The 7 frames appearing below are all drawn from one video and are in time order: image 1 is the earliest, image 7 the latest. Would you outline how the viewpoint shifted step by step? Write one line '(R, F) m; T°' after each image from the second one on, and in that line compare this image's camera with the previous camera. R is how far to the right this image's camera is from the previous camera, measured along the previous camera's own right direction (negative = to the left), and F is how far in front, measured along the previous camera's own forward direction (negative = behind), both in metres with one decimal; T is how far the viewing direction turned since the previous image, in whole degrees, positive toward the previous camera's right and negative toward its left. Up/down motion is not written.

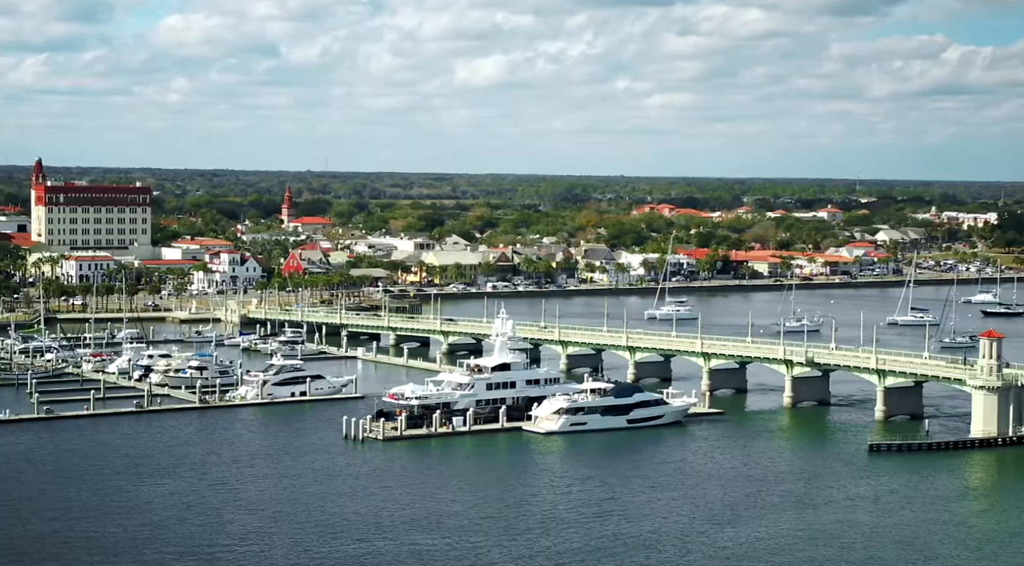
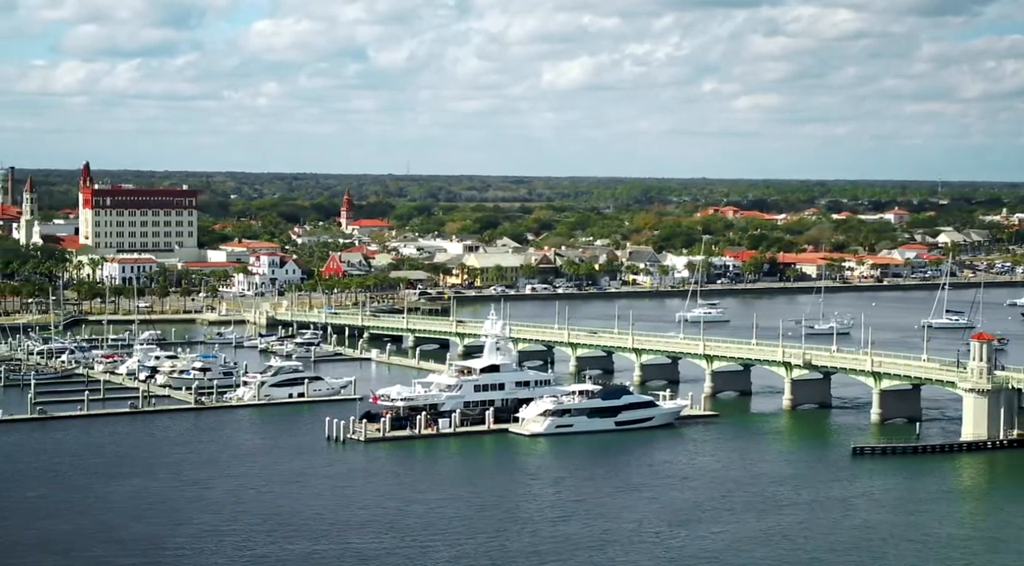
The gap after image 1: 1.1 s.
(+0.7, +0.1) m; -2°
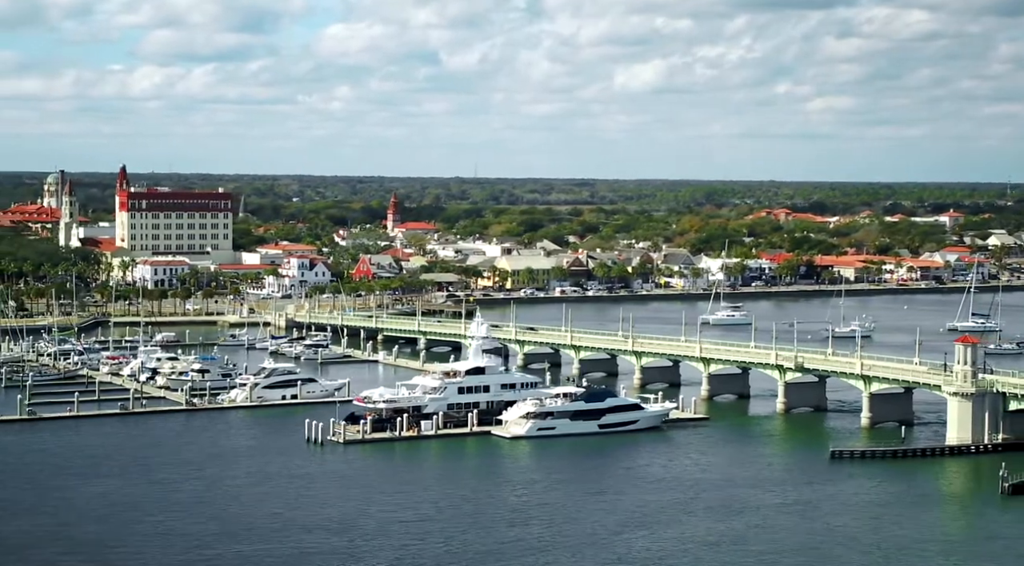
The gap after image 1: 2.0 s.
(+0.6, +0.1) m; -1°
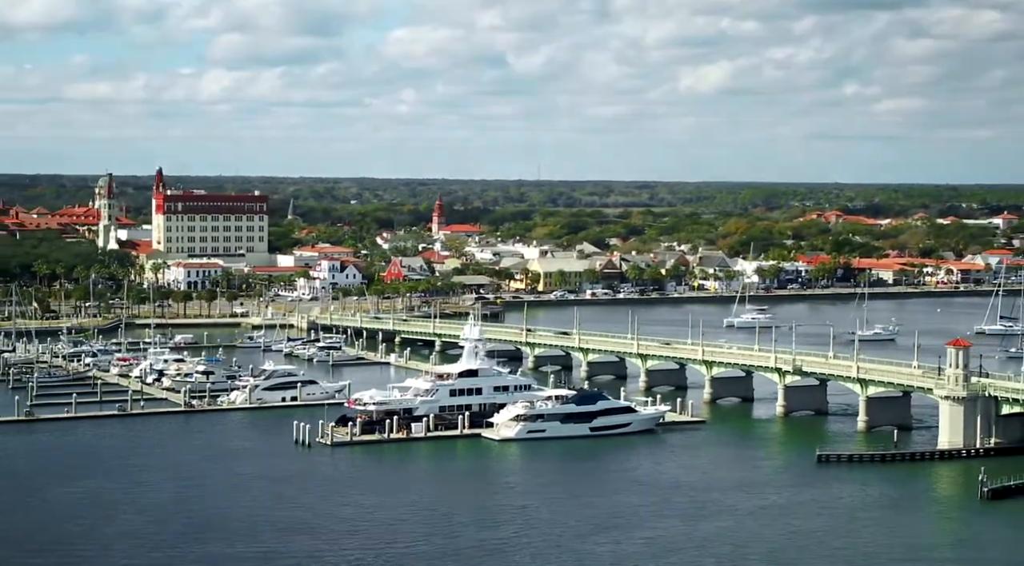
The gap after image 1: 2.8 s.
(+0.5, 0.0) m; -1°
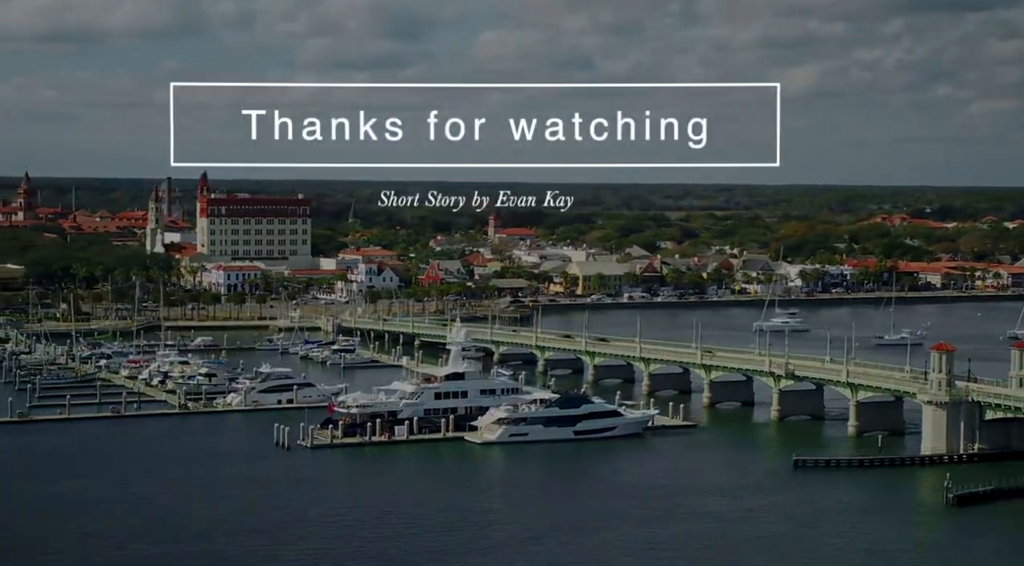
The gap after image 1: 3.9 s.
(+0.7, 0.0) m; -2°
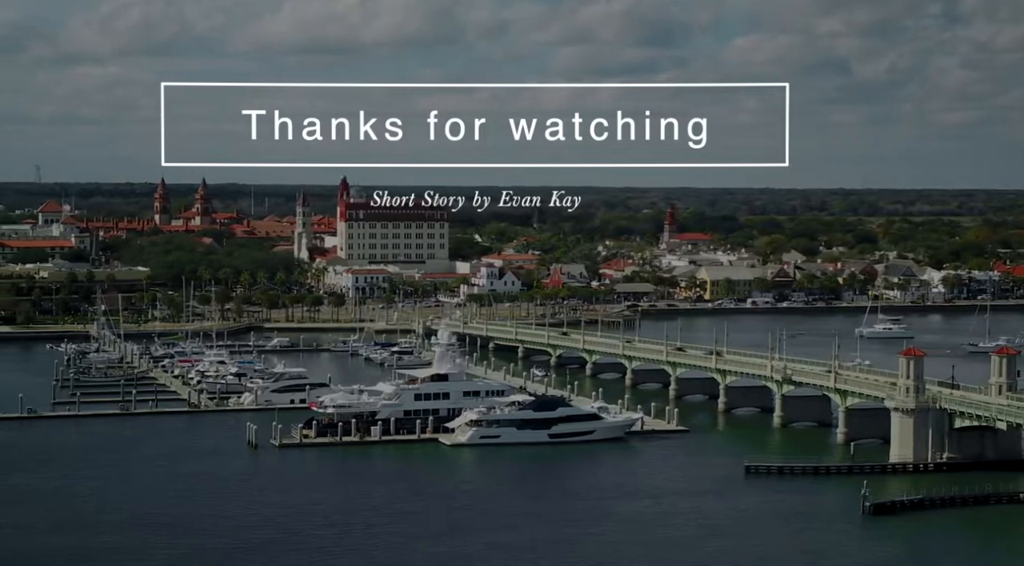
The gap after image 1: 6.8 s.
(+2.0, +0.1) m; -6°
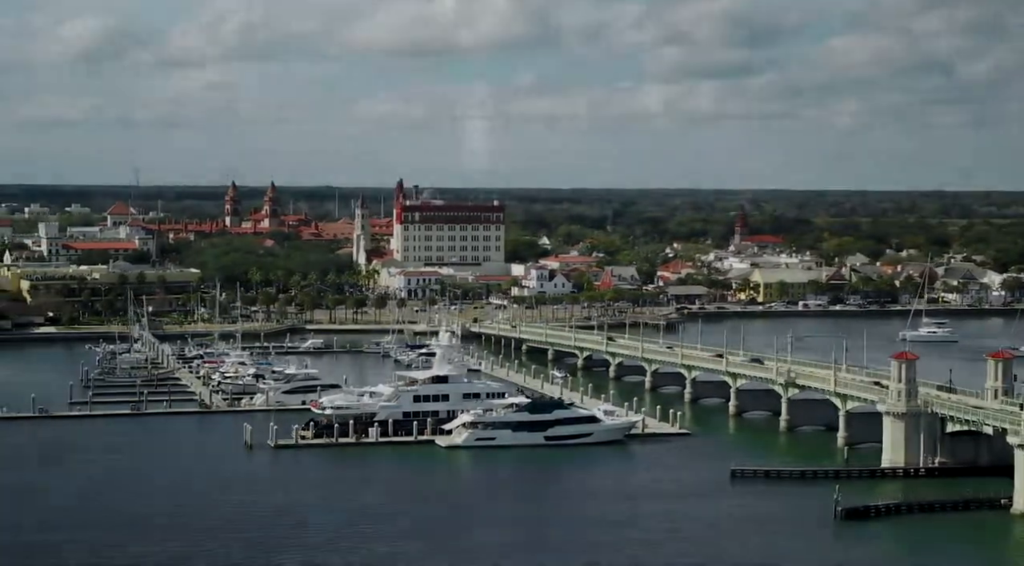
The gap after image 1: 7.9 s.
(+0.7, 0.0) m; -2°
